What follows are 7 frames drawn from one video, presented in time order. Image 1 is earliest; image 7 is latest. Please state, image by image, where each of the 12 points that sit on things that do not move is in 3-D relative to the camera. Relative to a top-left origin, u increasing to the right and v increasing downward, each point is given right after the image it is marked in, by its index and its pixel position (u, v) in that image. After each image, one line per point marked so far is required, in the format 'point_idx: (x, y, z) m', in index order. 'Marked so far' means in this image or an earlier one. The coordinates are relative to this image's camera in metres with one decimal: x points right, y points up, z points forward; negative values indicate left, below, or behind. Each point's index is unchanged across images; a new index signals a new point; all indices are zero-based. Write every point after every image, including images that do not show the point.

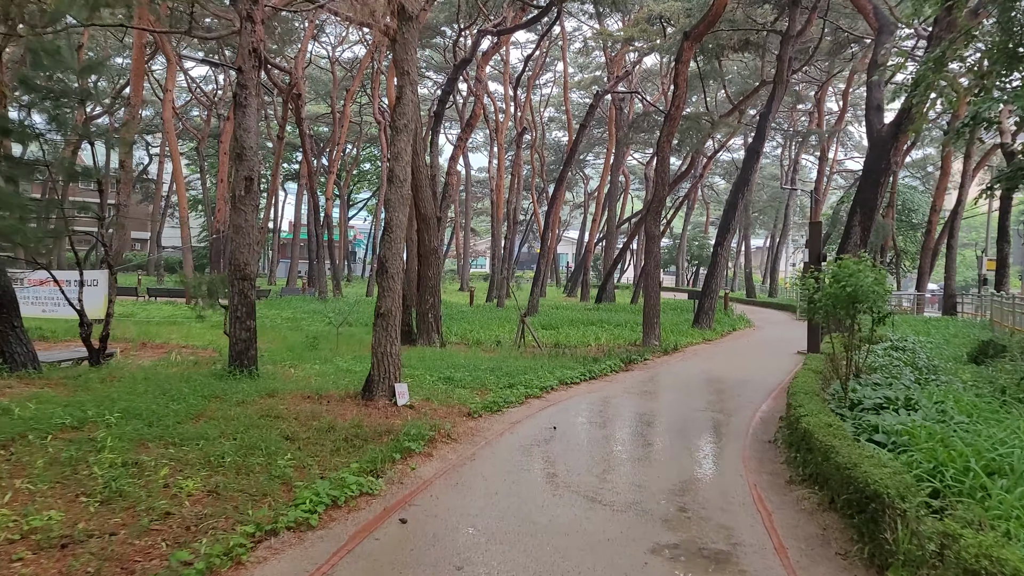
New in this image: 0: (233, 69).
0: (-2.2, +1.7, +7.1) m
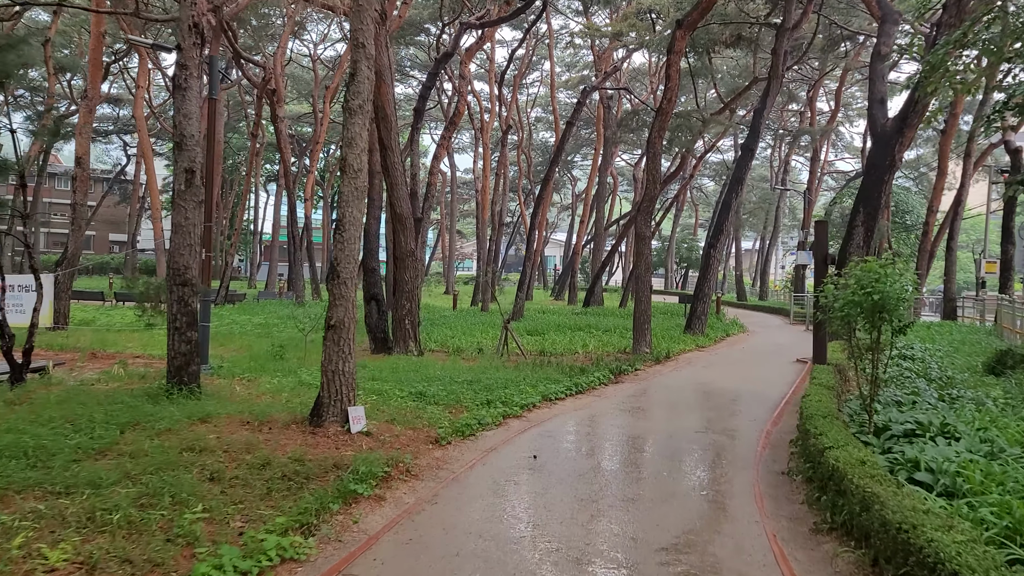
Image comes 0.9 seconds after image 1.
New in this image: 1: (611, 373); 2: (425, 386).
0: (-2.3, +1.7, +6.3) m
1: (+1.1, -0.9, +9.9) m
2: (-0.8, -0.9, +8.2) m
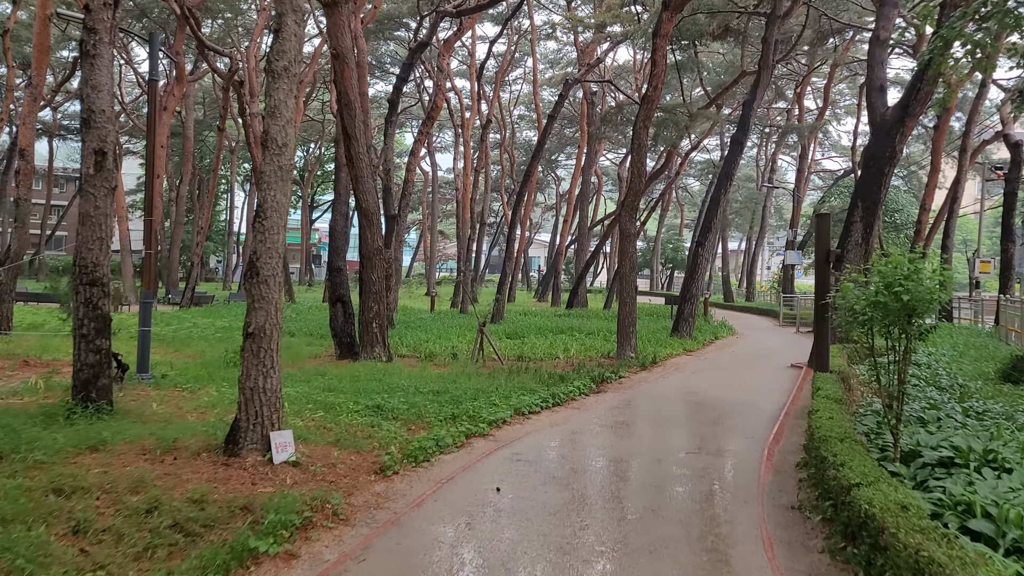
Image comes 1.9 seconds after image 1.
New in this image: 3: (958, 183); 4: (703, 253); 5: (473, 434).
0: (-2.6, +1.7, +5.4) m
1: (+0.8, -0.9, +9.0) m
2: (-1.0, -0.9, +7.4) m
3: (+9.7, +2.3, +19.9) m
4: (+3.4, +0.6, +16.0) m
5: (-0.3, -1.0, +6.0) m
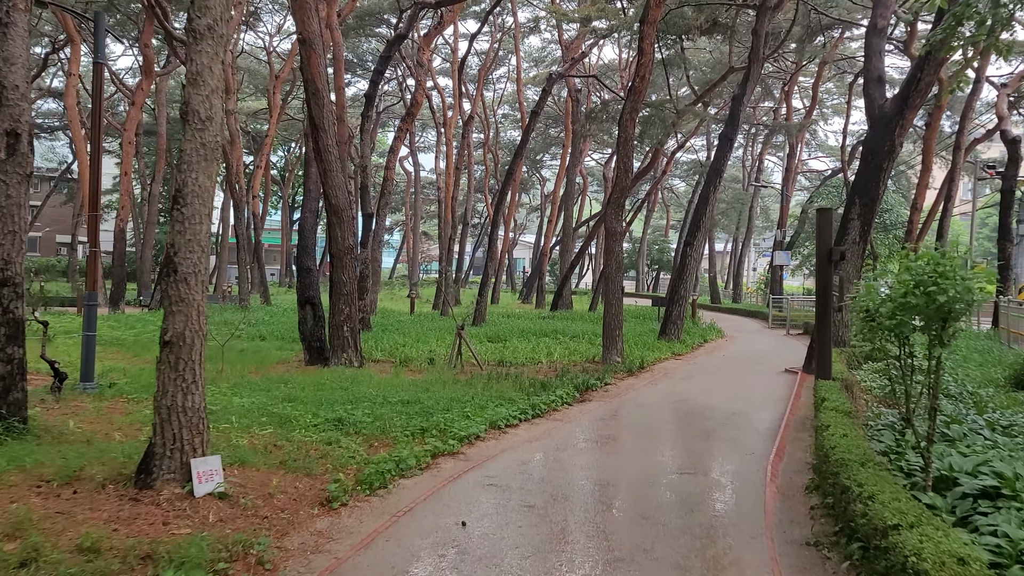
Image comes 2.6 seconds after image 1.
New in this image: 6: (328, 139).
0: (-2.7, +1.7, +4.7) m
1: (+0.6, -0.9, +8.4) m
2: (-1.2, -0.9, +6.7) m
3: (+9.3, +2.2, +19.4) m
4: (+3.0, +0.6, +15.4) m
5: (-0.4, -1.0, +5.3) m
6: (-2.1, +1.7, +10.3) m
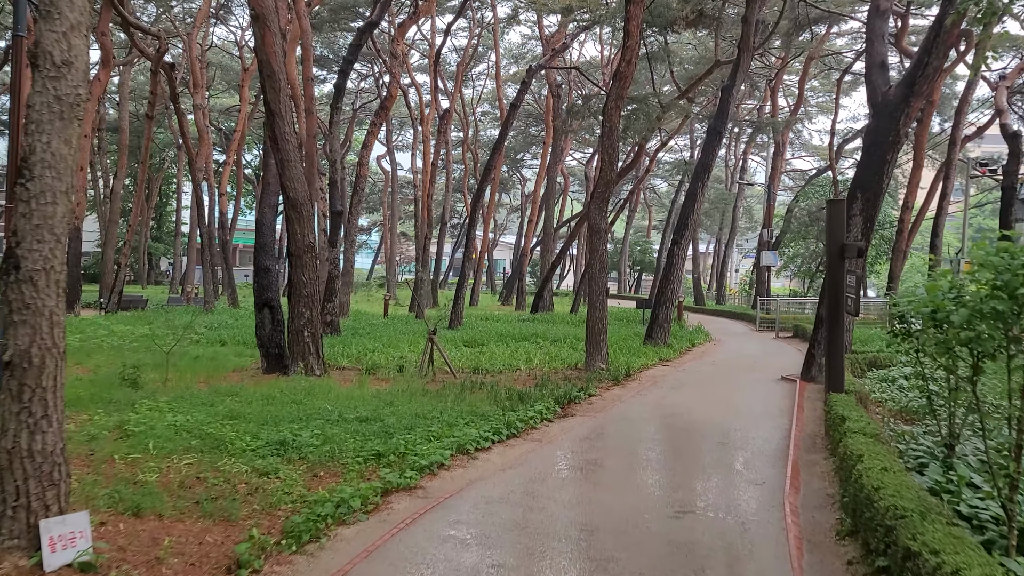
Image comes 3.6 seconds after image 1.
0: (-2.9, +1.6, +3.8) m
1: (+0.4, -1.0, +7.6) m
2: (-1.4, -0.9, +5.9) m
3: (+8.9, +2.2, +18.7) m
4: (+2.7, +0.6, +14.7) m
5: (-0.6, -1.0, +4.5) m
6: (-2.3, +1.7, +9.4) m
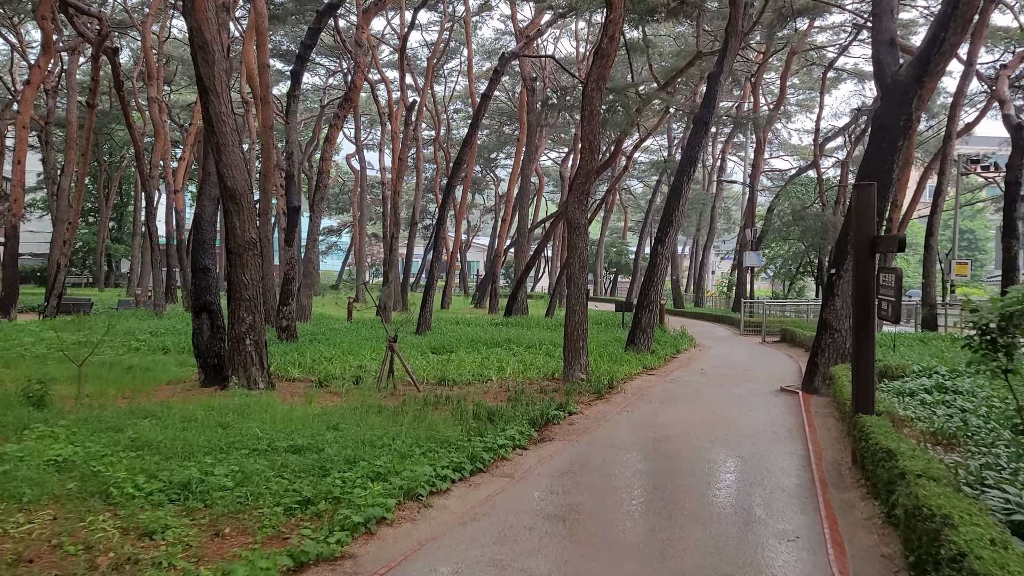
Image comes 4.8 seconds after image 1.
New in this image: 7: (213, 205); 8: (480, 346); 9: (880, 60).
0: (-3.0, +1.6, +2.7) m
1: (+0.1, -1.0, +6.5) m
2: (-1.6, -0.9, +4.7) m
3: (+8.4, +2.2, +17.9) m
4: (+2.2, +0.5, +13.6) m
5: (-0.7, -1.0, +3.3) m
6: (-2.6, +1.6, +8.2) m
7: (-3.3, +0.9, +10.1) m
8: (-0.5, -0.9, +13.6) m
9: (+3.7, +2.3, +9.2) m
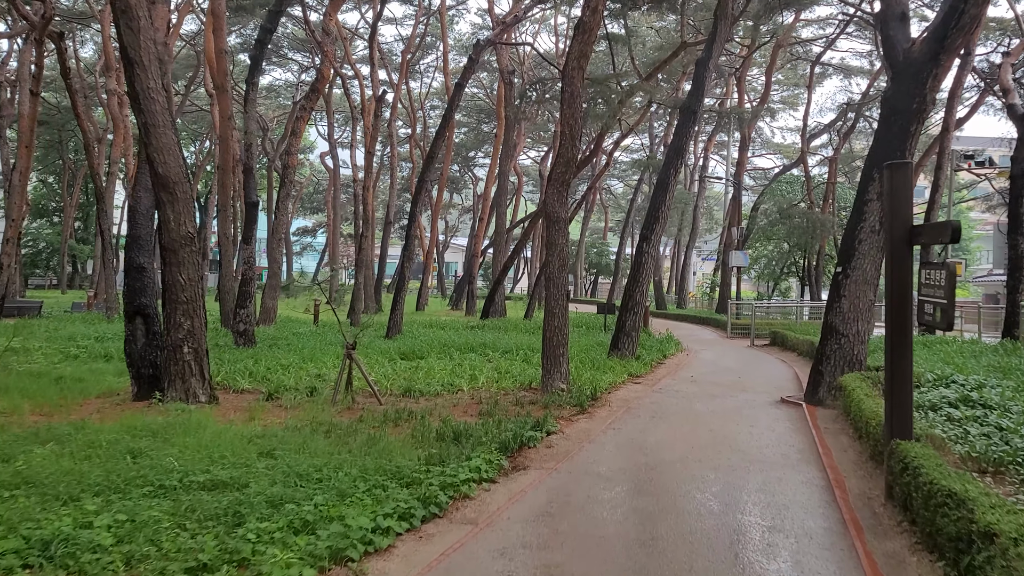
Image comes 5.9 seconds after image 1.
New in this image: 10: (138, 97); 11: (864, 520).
0: (-3.1, +1.6, +1.7) m
1: (0.0, -1.0, +5.5) m
2: (-1.7, -0.9, +3.7) m
3: (+7.9, +2.2, +17.1) m
4: (+1.9, +0.5, +12.7) m
5: (-0.8, -1.0, +2.4) m
6: (-2.8, +1.6, +7.2) m
7: (-3.6, +0.9, +9.1) m
8: (-0.8, -0.9, +12.6) m
9: (+3.5, +2.3, +8.3) m
10: (-2.9, +1.5, +7.2) m
11: (+1.6, -1.1, +4.2) m
